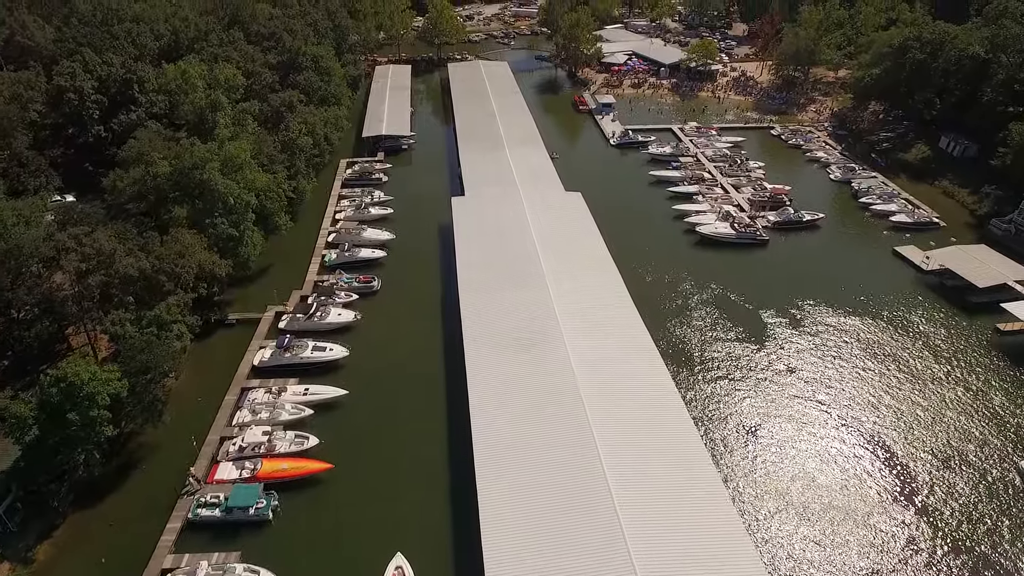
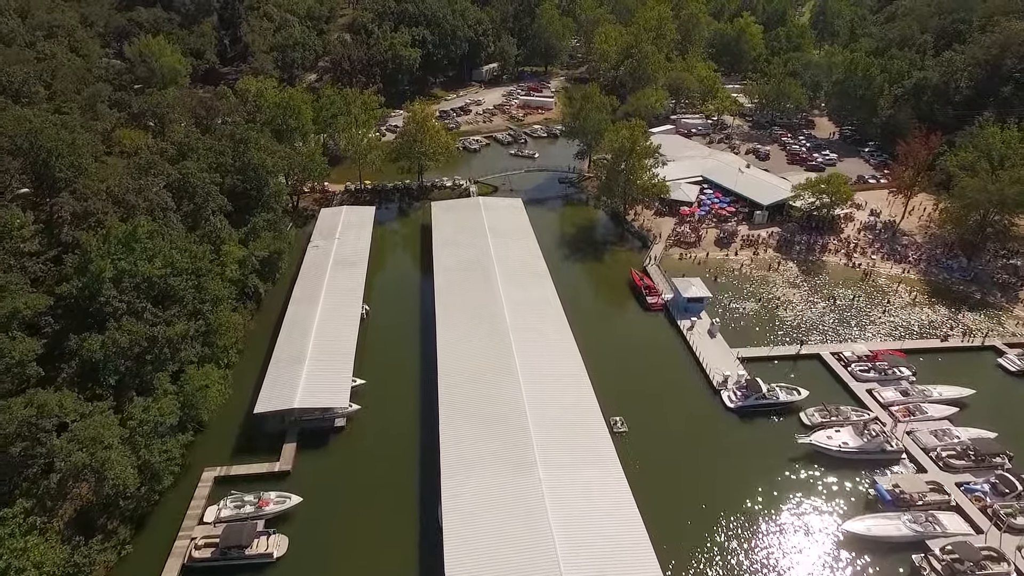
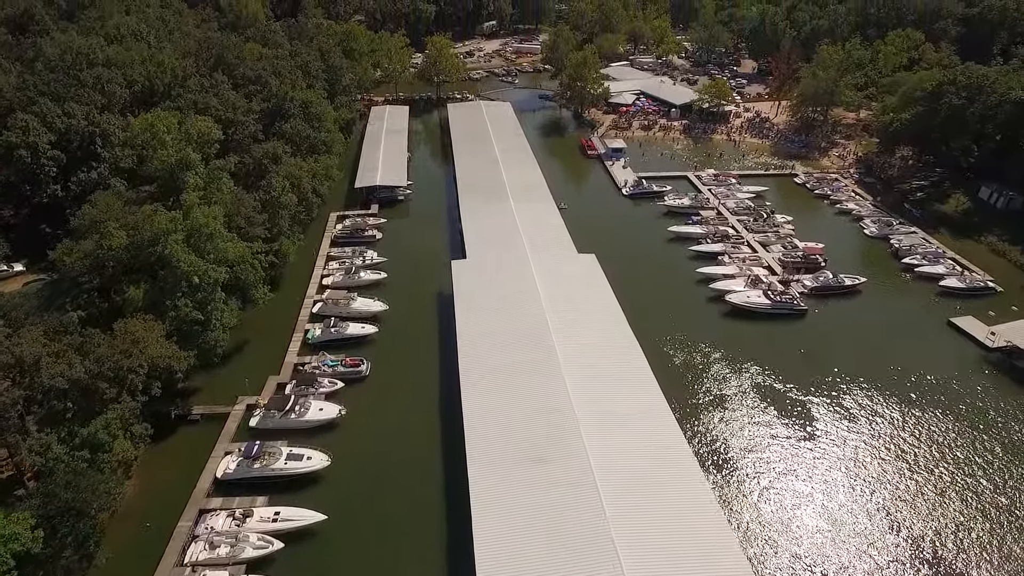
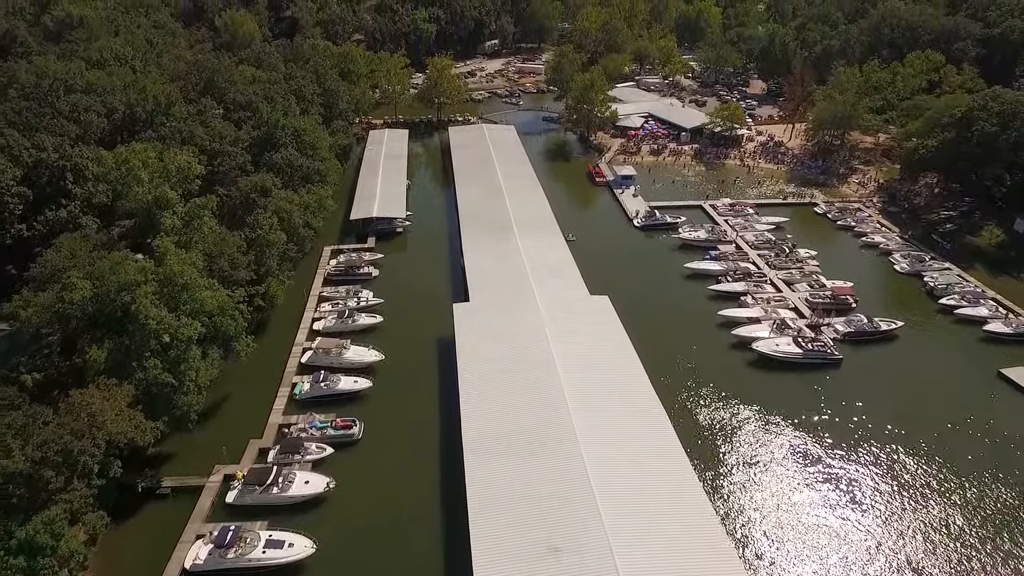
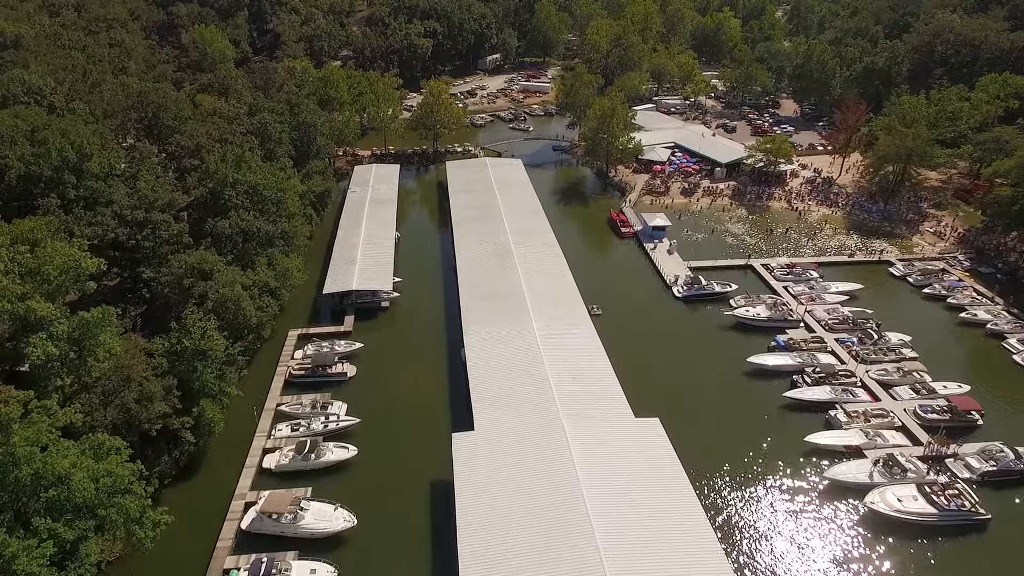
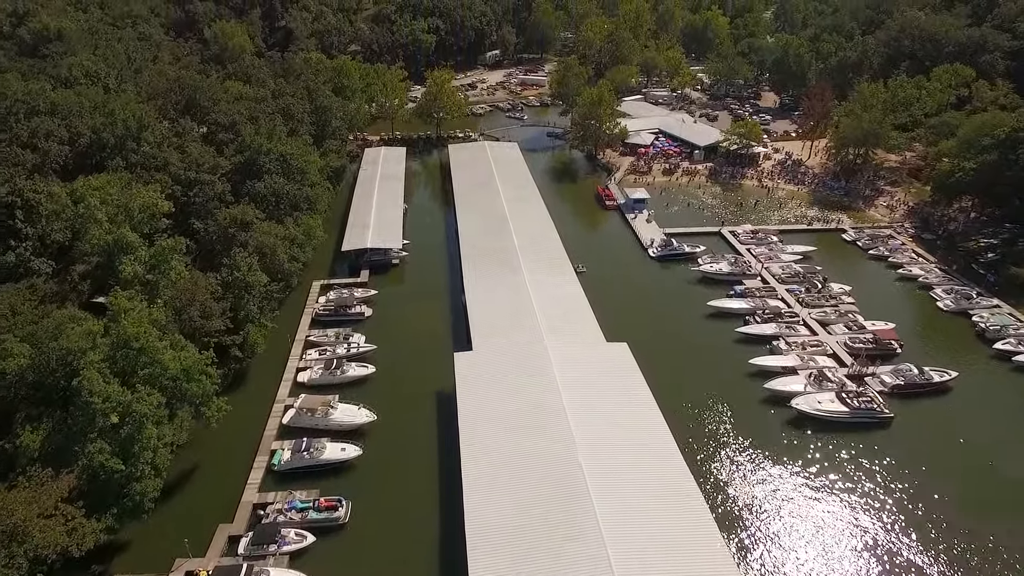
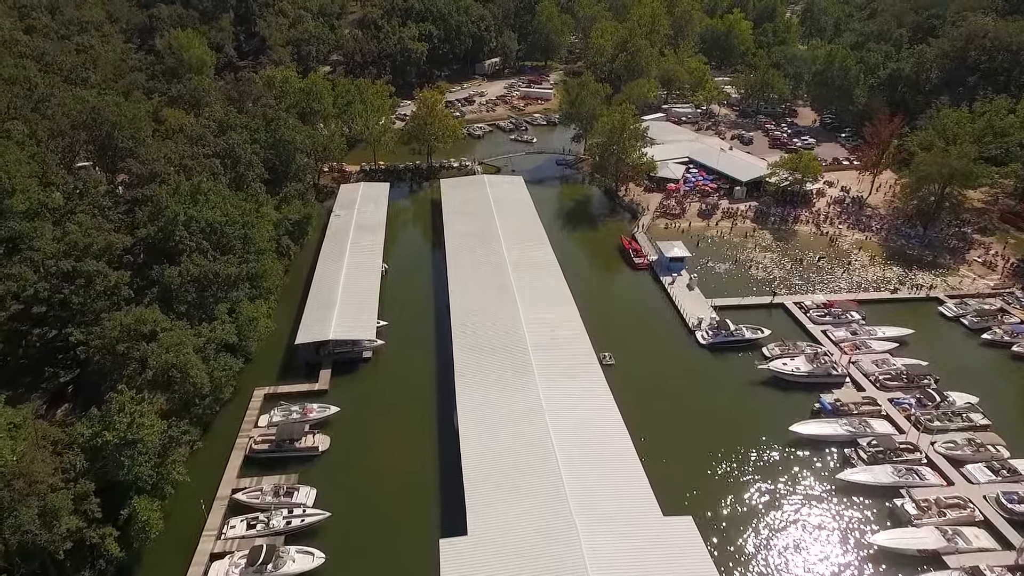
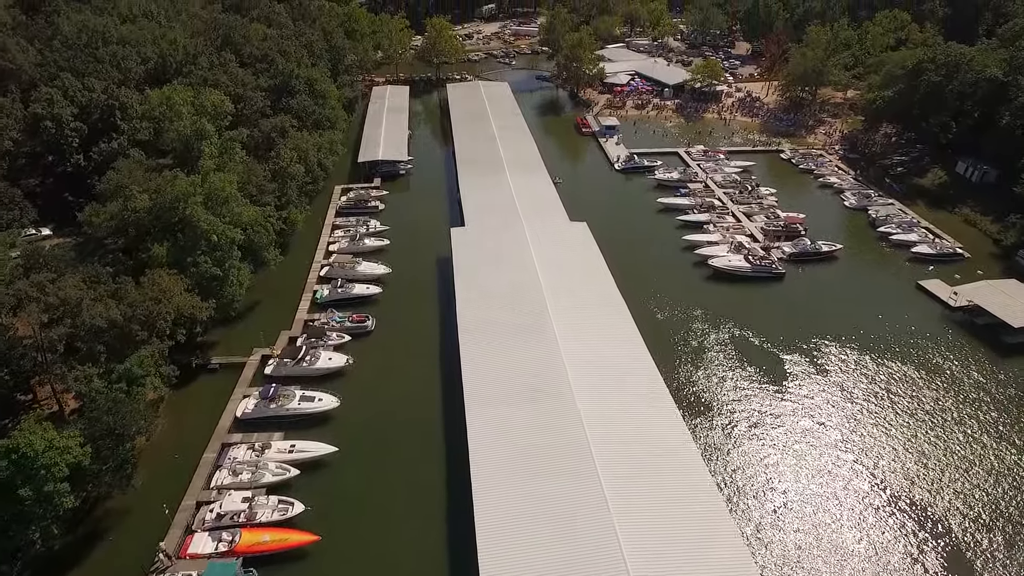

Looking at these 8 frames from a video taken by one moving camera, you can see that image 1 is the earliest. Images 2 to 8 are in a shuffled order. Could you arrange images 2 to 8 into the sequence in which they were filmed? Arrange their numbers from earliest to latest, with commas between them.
8, 3, 4, 6, 5, 7, 2
